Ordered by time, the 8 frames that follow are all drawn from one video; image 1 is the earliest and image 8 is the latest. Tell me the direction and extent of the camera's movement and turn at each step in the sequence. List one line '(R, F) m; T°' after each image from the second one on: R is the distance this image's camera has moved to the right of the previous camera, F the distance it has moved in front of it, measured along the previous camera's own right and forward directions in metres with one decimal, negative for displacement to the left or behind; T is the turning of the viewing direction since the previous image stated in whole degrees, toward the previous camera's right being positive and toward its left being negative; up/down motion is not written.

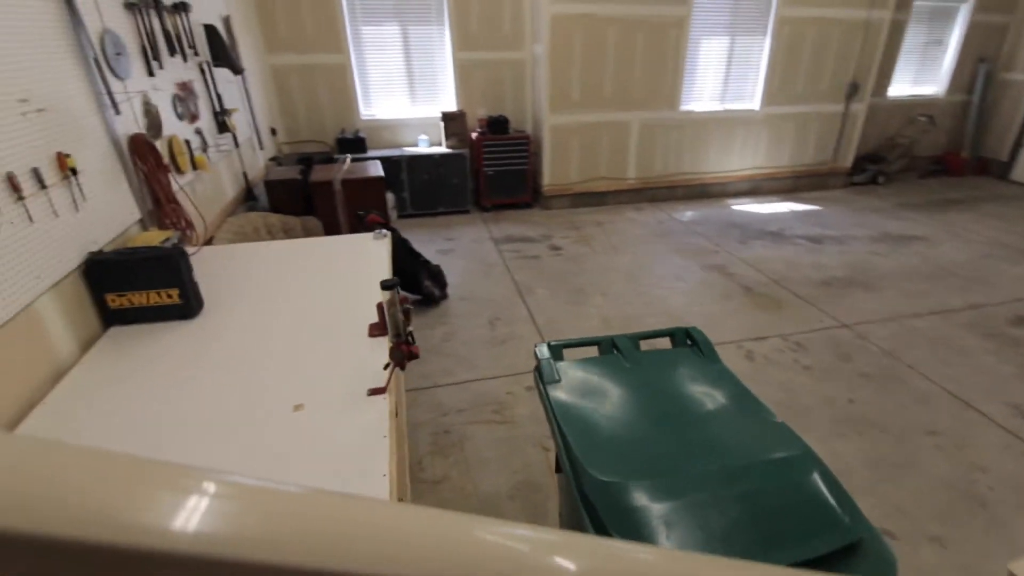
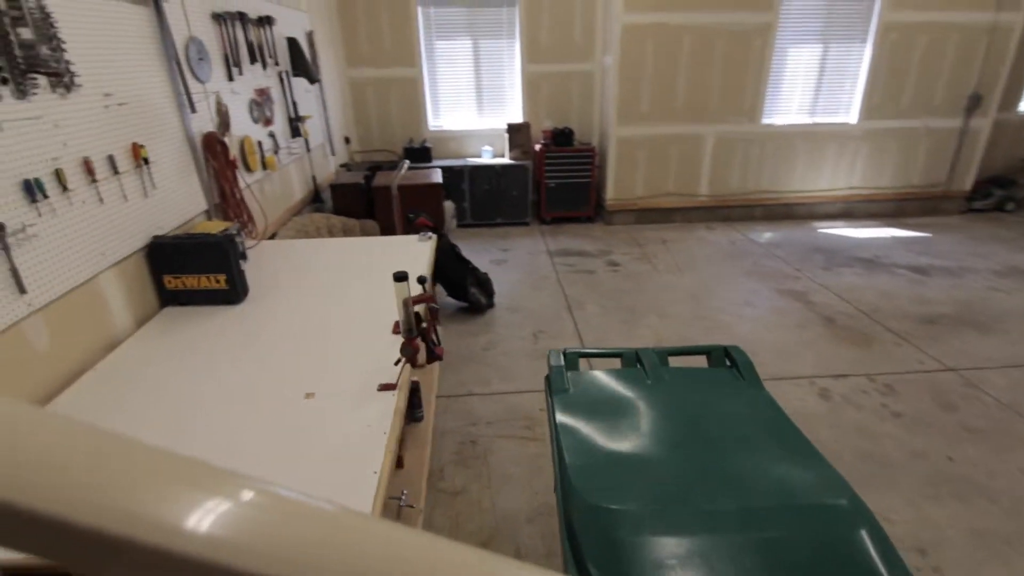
(+0.2, +0.2) m; -9°
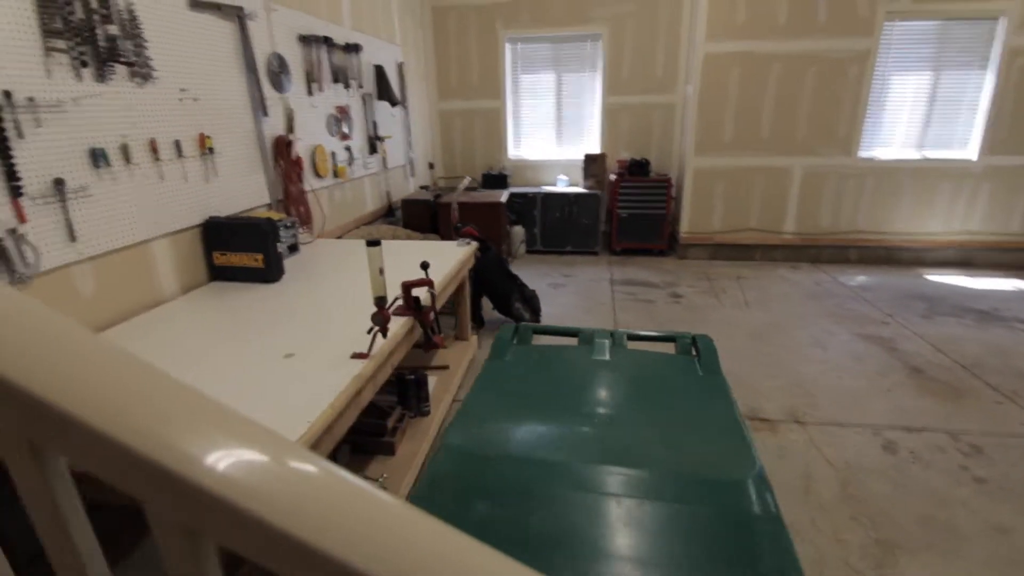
(+0.4, +0.1) m; -11°
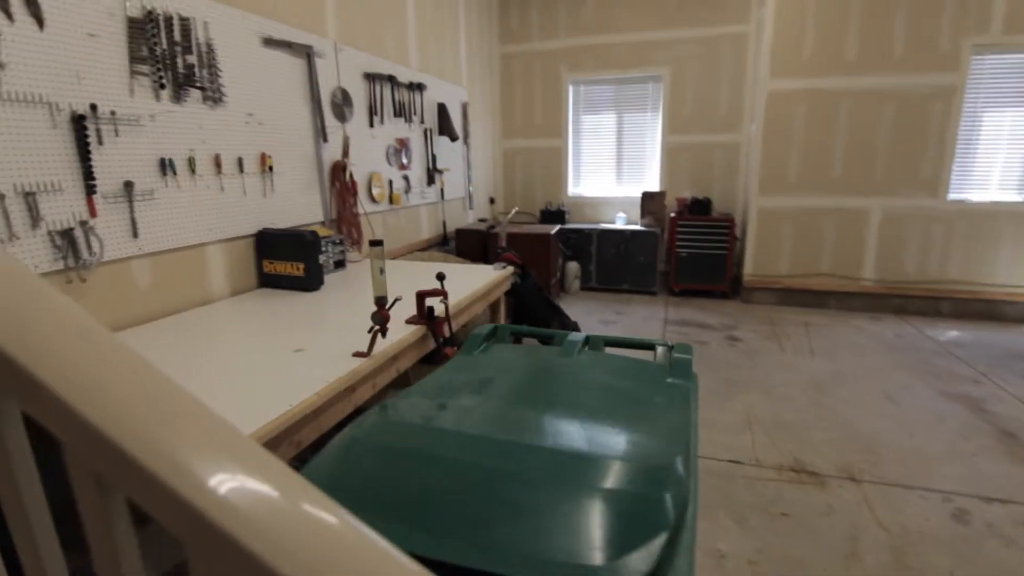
(+0.2, 0.0) m; -9°
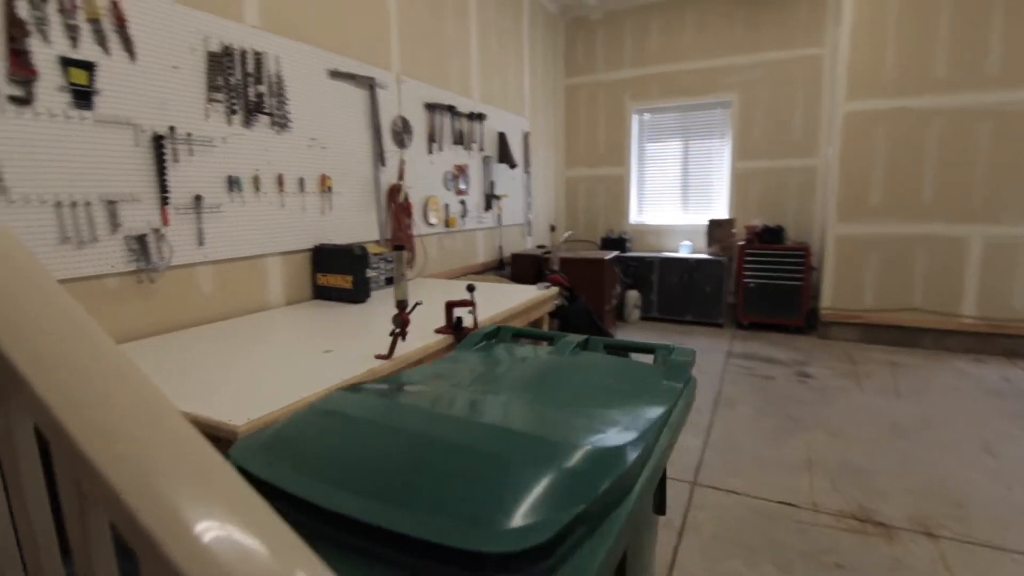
(+0.2, 0.0) m; -9°
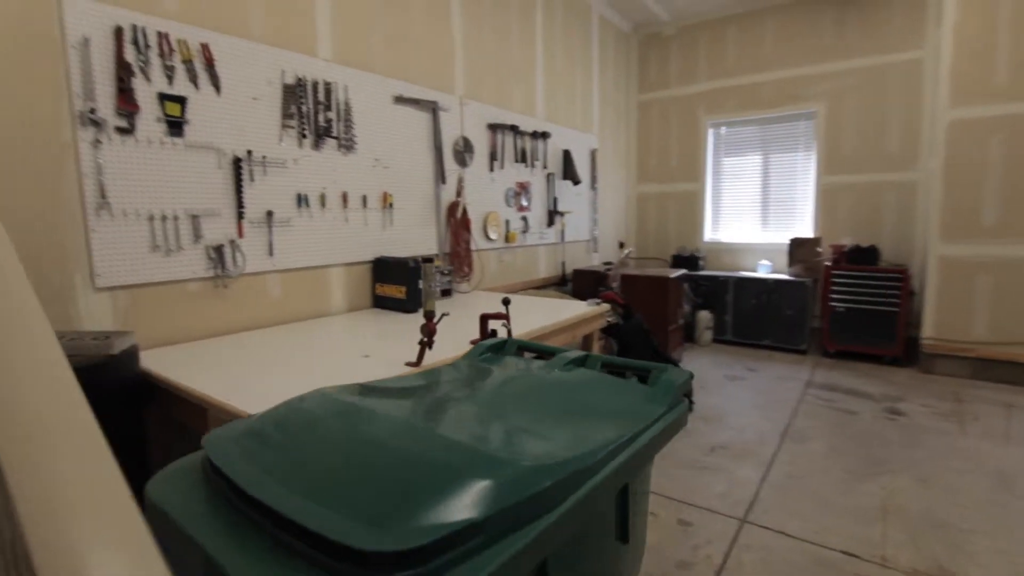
(+0.2, 0.0) m; -10°
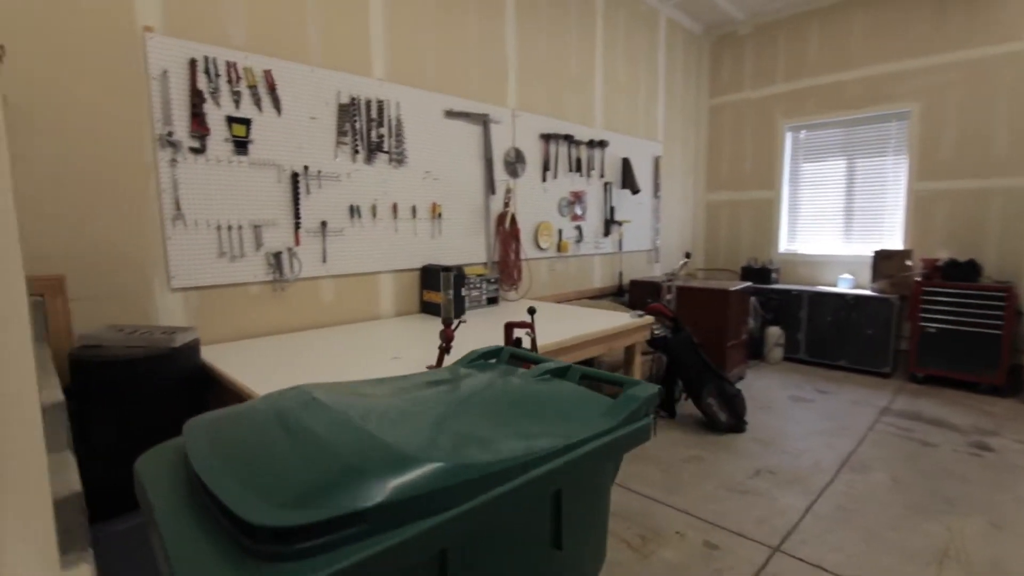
(+0.2, 0.0) m; -9°
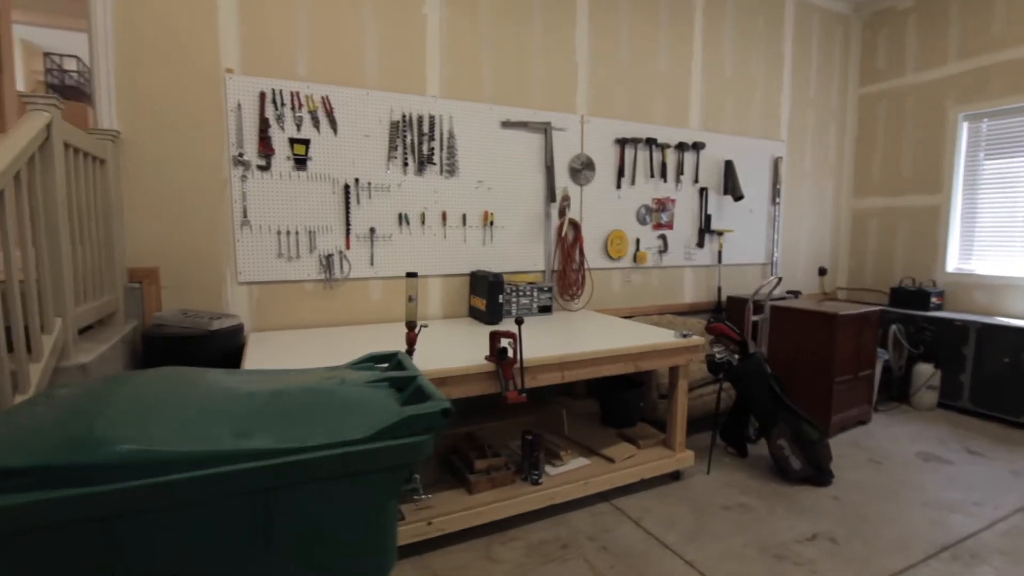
(+0.7, +0.1) m; -19°
